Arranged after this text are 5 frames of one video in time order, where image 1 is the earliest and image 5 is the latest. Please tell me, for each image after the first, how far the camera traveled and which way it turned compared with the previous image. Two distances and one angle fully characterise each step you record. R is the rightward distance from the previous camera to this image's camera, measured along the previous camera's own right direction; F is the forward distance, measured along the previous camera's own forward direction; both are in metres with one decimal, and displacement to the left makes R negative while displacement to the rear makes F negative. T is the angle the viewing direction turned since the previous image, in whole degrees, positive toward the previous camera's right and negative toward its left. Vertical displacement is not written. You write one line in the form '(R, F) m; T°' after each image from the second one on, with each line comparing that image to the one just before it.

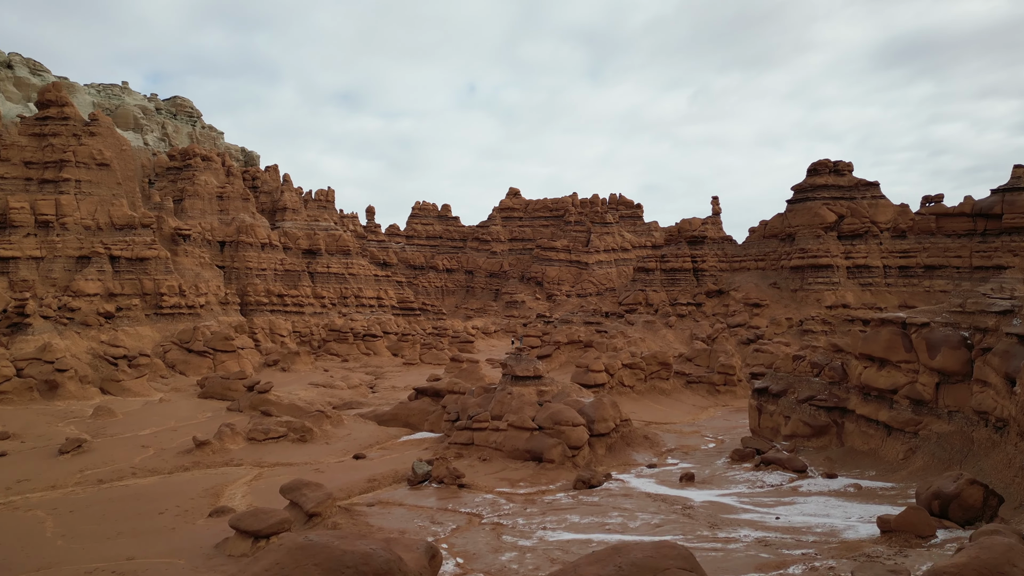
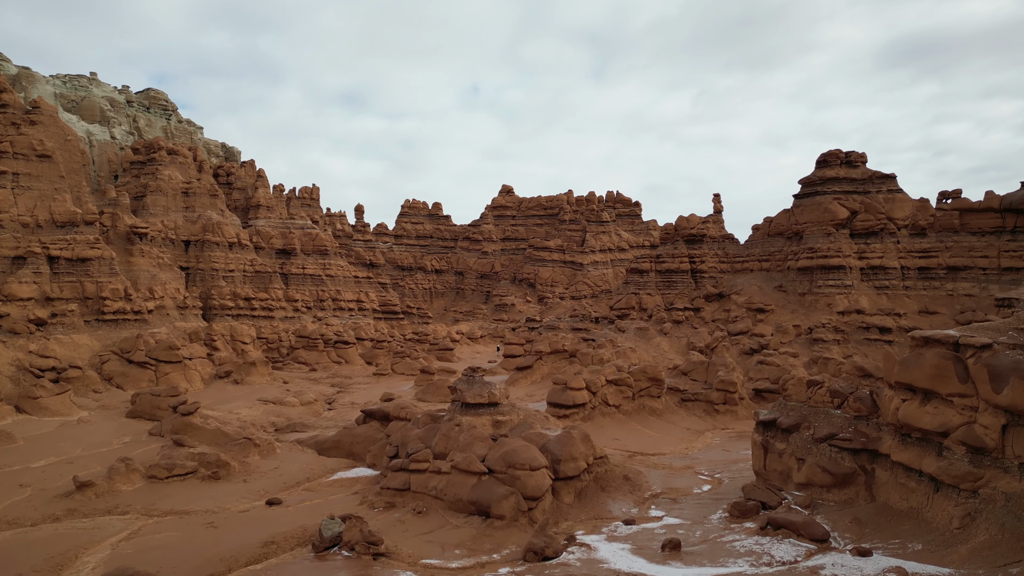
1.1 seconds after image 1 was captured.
(+0.6, +1.8) m; 0°
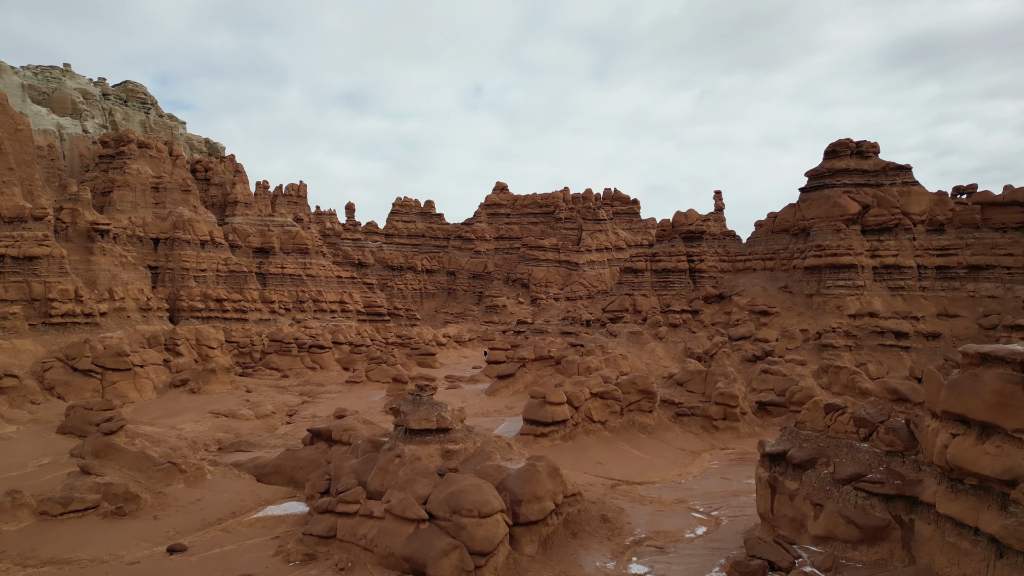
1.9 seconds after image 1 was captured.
(+0.5, +1.4) m; 0°
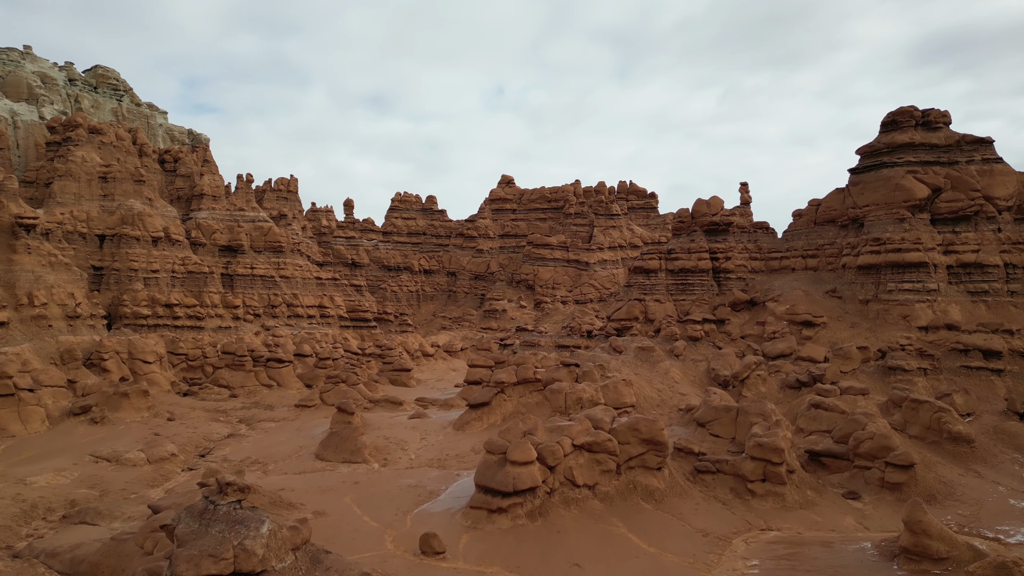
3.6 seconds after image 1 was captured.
(+0.8, +3.1) m; -2°
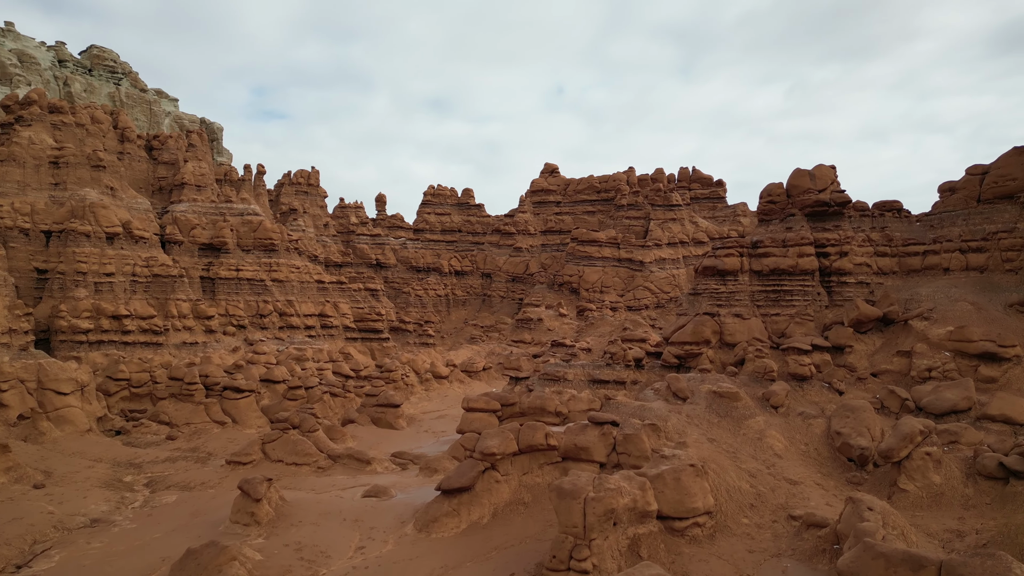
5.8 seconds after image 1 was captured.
(+0.6, +4.4) m; -5°
